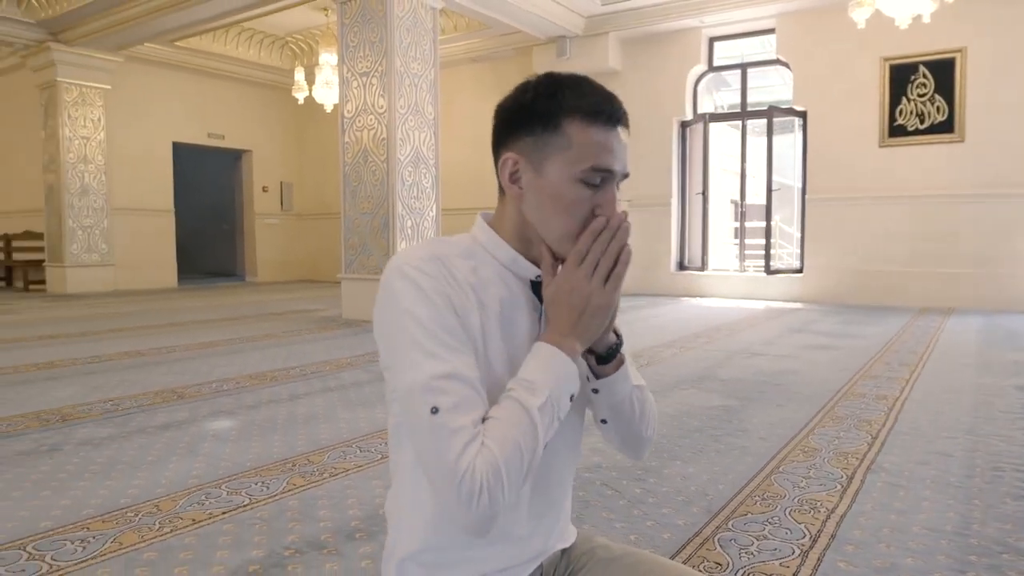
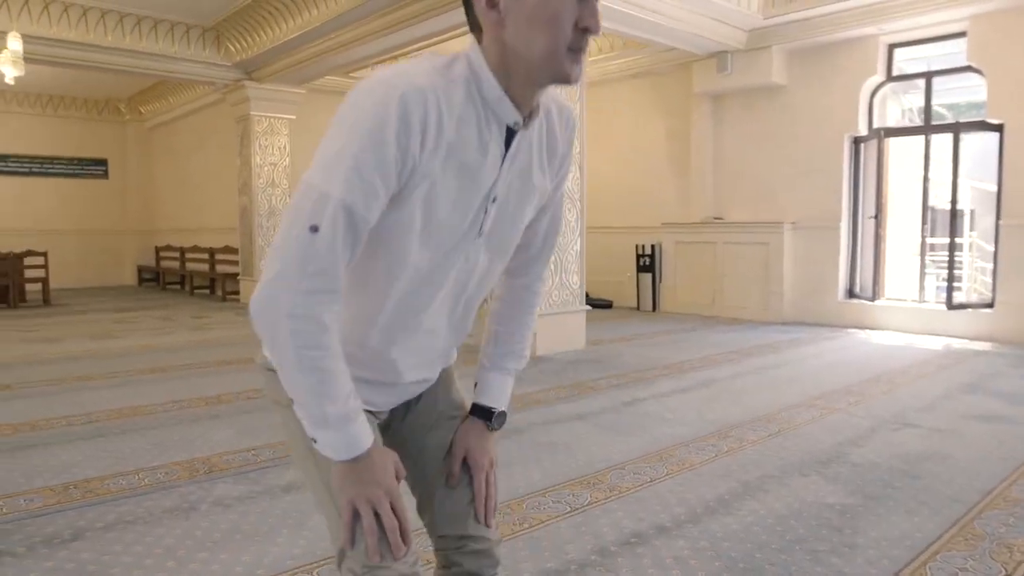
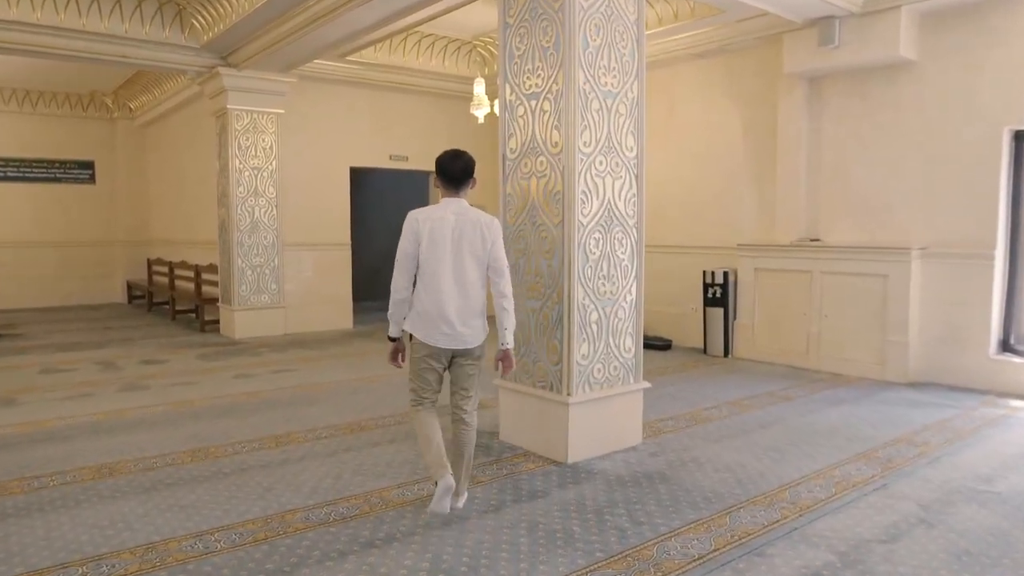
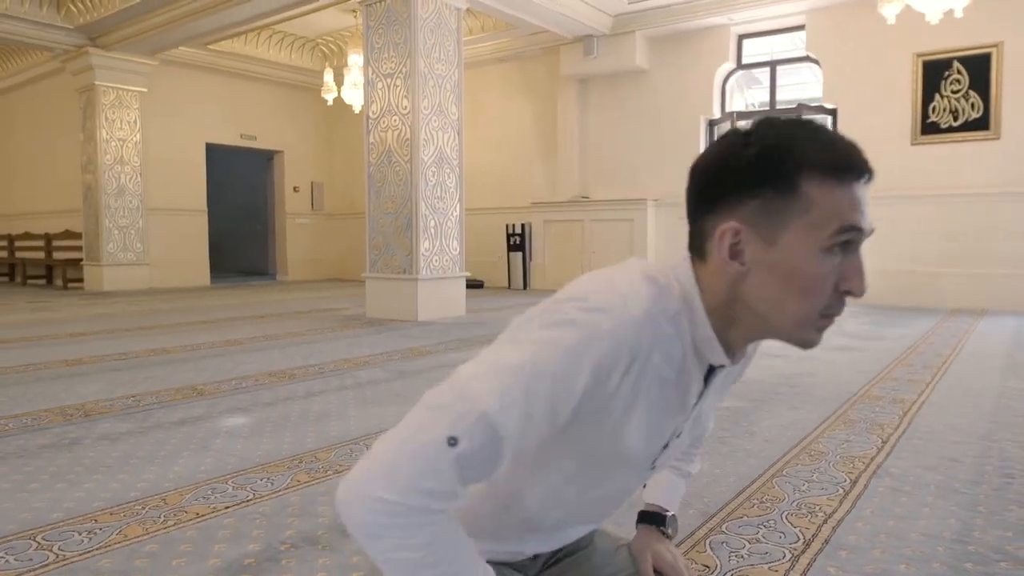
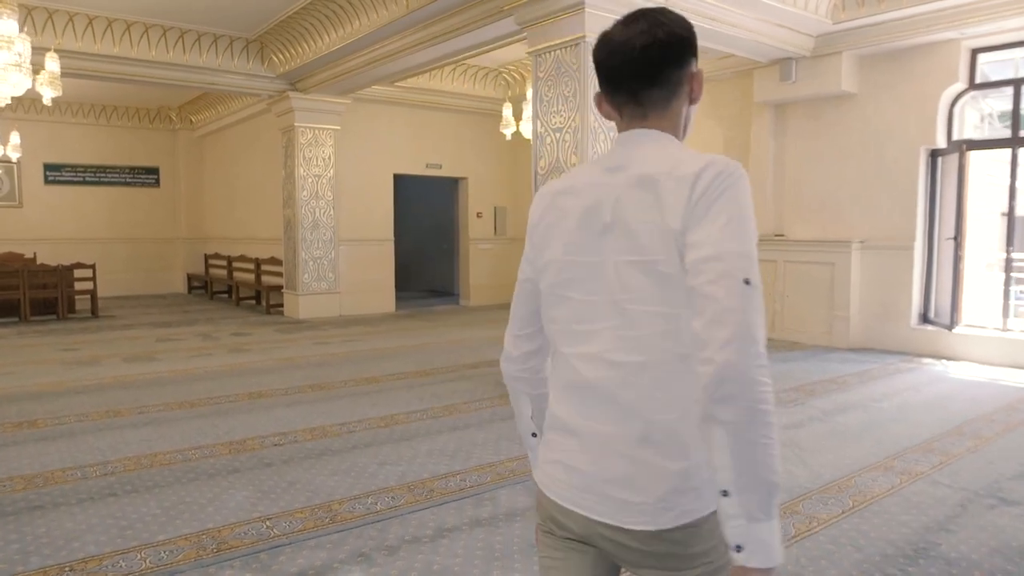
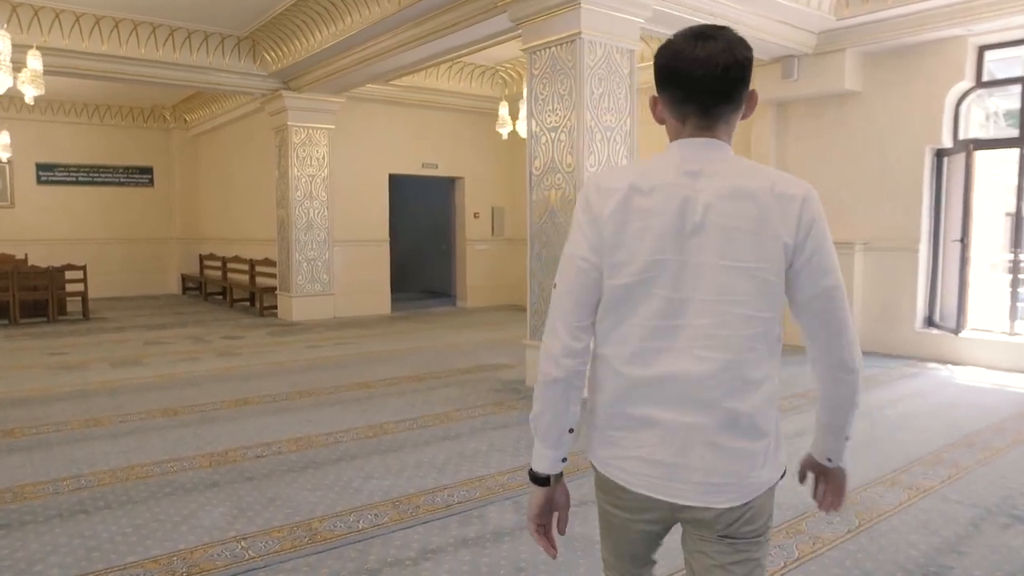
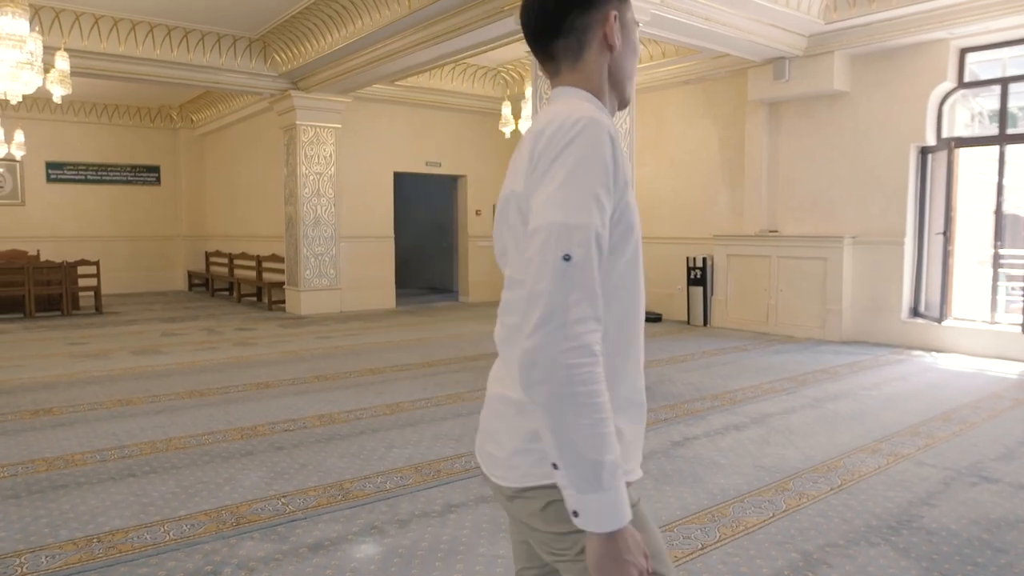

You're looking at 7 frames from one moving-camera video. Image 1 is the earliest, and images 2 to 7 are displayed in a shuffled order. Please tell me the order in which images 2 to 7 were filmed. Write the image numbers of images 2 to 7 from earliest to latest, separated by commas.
4, 2, 7, 5, 6, 3
